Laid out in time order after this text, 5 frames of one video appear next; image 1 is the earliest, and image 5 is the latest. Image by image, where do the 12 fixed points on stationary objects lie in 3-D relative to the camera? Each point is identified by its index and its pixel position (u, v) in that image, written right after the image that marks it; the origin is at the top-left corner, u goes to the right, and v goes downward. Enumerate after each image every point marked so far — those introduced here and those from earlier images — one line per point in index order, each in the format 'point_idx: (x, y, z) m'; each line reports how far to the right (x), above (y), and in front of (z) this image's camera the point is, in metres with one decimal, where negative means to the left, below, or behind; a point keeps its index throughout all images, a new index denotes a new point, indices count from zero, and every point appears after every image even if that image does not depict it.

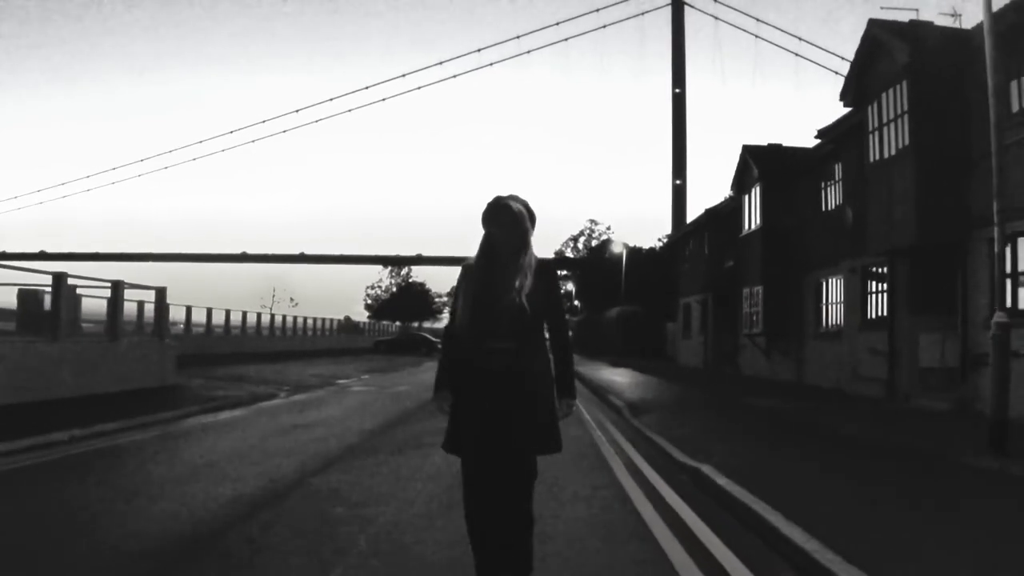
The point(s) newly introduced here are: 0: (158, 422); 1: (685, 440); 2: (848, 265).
0: (-5.9, -2.2, +16.3) m
1: (+2.2, -2.0, +13.0) m
2: (+6.3, +0.4, +18.5) m
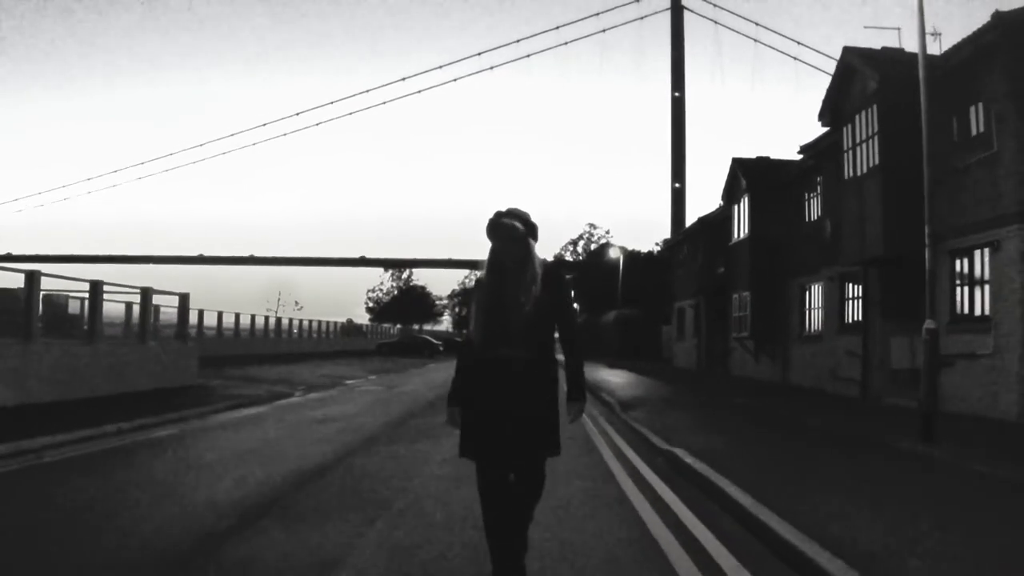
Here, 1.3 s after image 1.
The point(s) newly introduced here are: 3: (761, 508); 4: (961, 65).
0: (-5.9, -2.3, +17.3) m
1: (+2.2, -2.1, +14.0) m
2: (+6.3, +0.3, +19.6) m
3: (+2.3, -2.0, +8.7) m
4: (+6.7, +3.3, +14.5) m
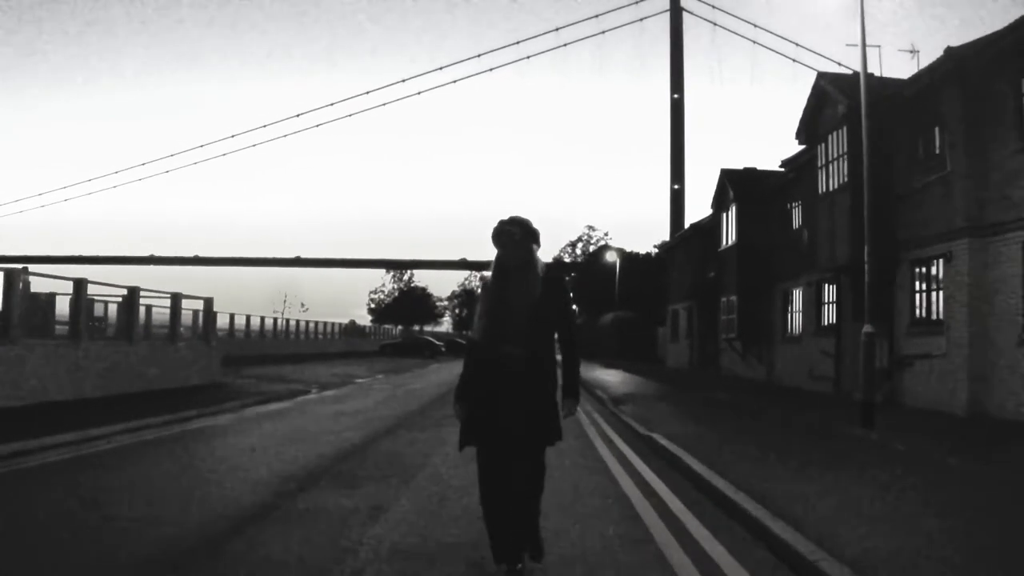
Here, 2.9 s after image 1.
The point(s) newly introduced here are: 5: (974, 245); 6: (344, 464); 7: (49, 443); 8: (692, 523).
0: (-5.9, -2.4, +18.6) m
1: (+2.2, -2.2, +15.3) m
2: (+6.4, +0.2, +20.9) m
3: (+2.3, -2.1, +9.9) m
4: (+6.7, +3.2, +15.7) m
5: (+6.7, +0.6, +14.2) m
6: (-2.1, -2.2, +12.3) m
7: (-6.9, -2.3, +14.4) m
8: (+1.7, -2.2, +9.0) m
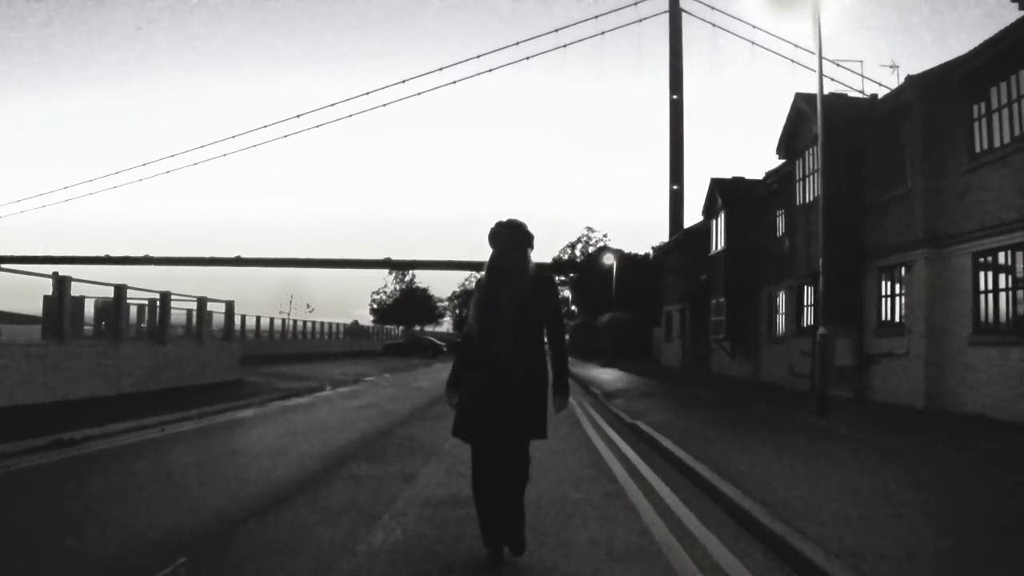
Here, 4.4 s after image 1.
0: (-5.8, -2.5, +19.9) m
1: (+2.3, -2.3, +16.6) m
2: (+6.4, +0.1, +22.1) m
3: (+2.3, -2.1, +11.2) m
4: (+6.7, +3.2, +17.0) m
5: (+6.7, +0.5, +15.5) m
6: (-2.1, -2.3, +13.5) m
7: (-6.8, -2.4, +15.7) m
8: (+1.7, -2.3, +10.3) m
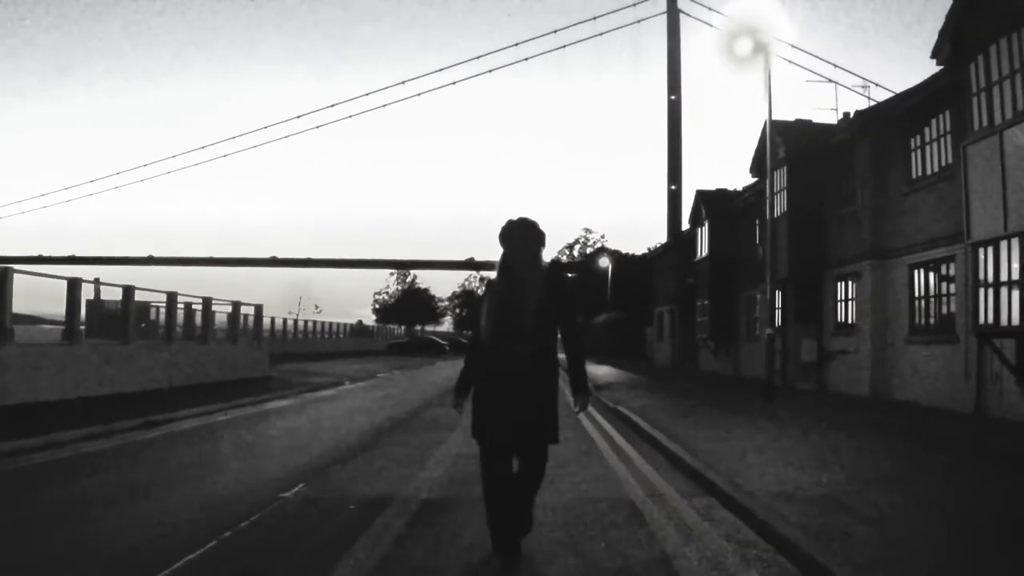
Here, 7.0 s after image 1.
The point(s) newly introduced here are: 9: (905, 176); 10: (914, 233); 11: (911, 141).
0: (-5.8, -2.6, +21.9) m
1: (+2.3, -2.3, +18.6) m
2: (+6.4, 0.0, +24.2) m
3: (+2.3, -2.2, +13.3) m
4: (+6.7, +3.1, +19.1) m
5: (+6.8, +0.4, +17.5) m
6: (-2.0, -2.4, +15.6) m
7: (-6.8, -2.5, +17.7) m
8: (+1.7, -2.4, +12.4) m
9: (+6.9, +2.0, +16.7) m
10: (+6.8, +1.0, +16.3) m
11: (+6.9, +2.6, +16.6) m
